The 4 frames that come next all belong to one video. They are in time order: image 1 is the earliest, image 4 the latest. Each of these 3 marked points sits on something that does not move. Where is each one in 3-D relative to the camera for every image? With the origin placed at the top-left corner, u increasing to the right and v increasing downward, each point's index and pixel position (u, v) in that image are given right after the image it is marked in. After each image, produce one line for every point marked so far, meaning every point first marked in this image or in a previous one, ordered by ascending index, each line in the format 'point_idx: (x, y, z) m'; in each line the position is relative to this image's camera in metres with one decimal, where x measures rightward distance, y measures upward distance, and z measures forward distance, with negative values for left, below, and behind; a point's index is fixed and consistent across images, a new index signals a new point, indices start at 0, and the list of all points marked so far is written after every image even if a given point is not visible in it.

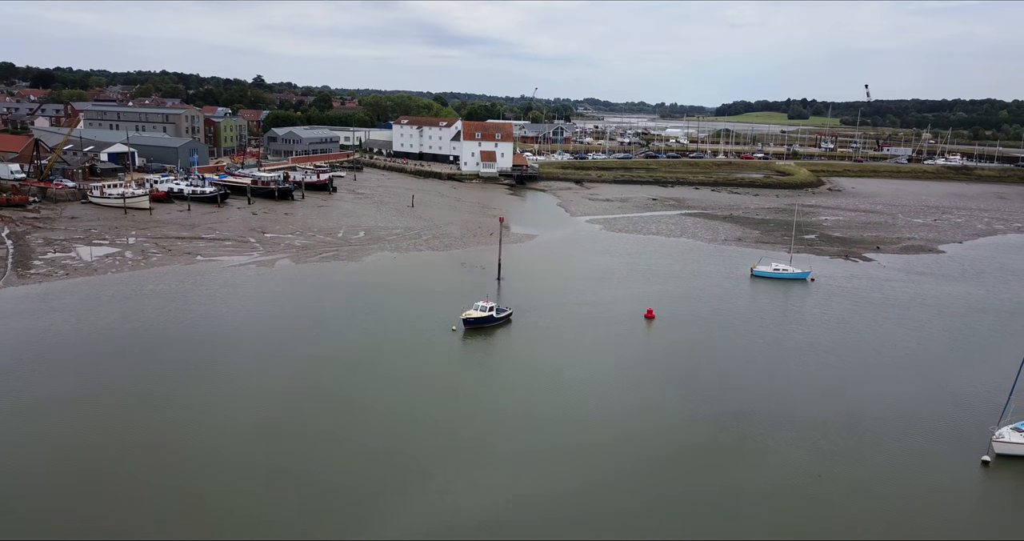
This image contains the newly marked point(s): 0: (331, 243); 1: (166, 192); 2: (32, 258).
0: (-4.3, +0.7, +15.9) m
1: (-10.3, +2.3, +19.7) m
2: (-9.5, +0.2, +13.1) m
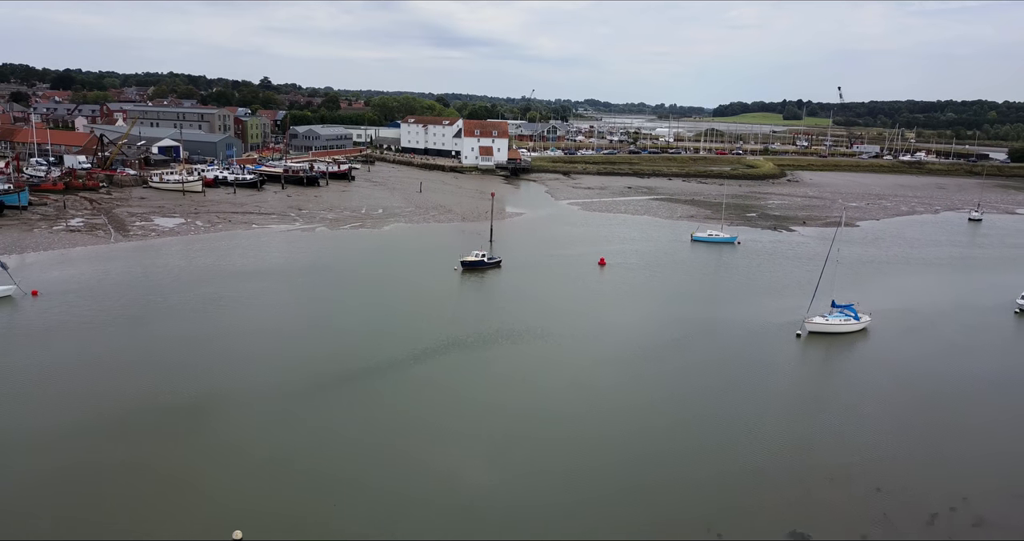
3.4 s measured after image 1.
0: (-4.6, +1.6, +19.5) m
1: (-10.5, +3.2, +23.3) m
2: (-9.8, +1.1, +16.8) m
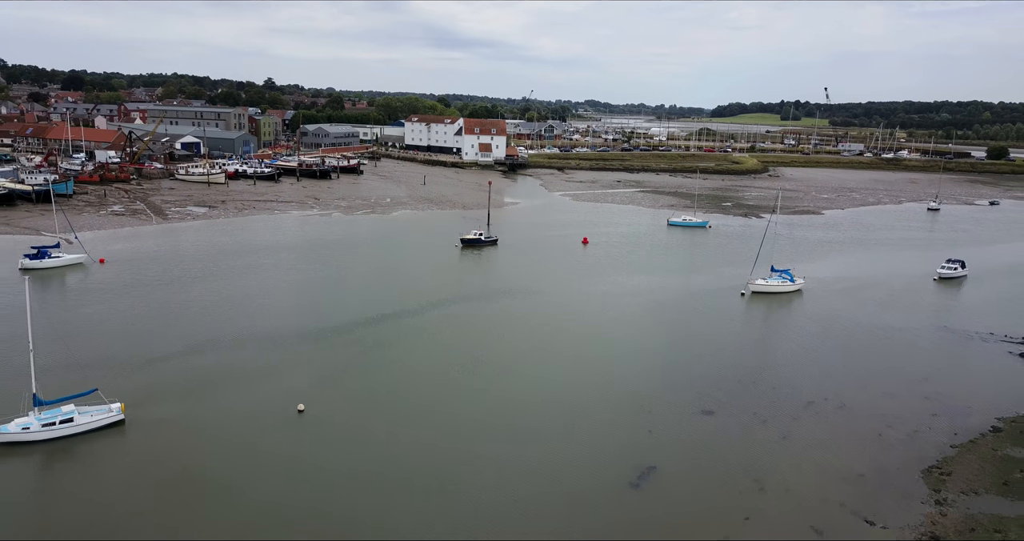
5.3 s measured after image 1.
0: (-4.7, +2.1, +21.5) m
1: (-10.7, +3.8, +25.3) m
2: (-10.0, +1.7, +18.8) m
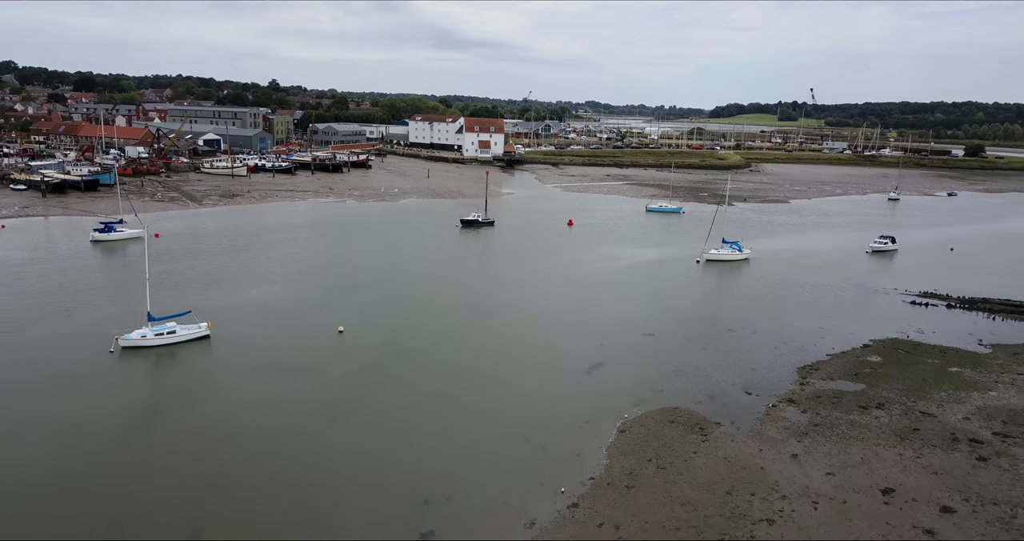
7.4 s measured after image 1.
0: (-4.9, +2.7, +23.9) m
1: (-10.8, +4.4, +27.7) m
2: (-10.1, +2.3, +21.1) m
